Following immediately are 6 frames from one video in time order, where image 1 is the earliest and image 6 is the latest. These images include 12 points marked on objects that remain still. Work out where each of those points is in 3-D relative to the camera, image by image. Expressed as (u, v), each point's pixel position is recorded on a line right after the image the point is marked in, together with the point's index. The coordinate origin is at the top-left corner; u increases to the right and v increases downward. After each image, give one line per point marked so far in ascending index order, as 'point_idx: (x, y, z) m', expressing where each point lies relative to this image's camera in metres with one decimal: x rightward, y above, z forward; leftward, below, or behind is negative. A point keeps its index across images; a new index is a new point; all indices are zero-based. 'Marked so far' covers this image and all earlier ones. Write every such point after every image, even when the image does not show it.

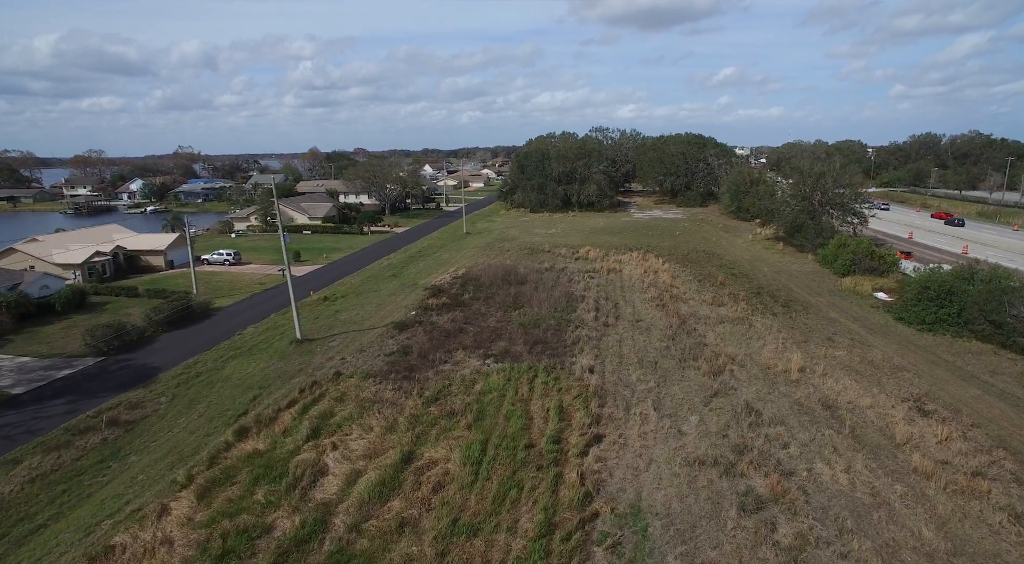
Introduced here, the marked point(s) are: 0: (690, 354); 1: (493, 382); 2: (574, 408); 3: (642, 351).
0: (+5.7, -2.3, +18.5) m
1: (-0.5, -2.8, +16.2) m
2: (+1.6, -3.2, +14.9) m
3: (+4.3, -2.3, +19.0) m
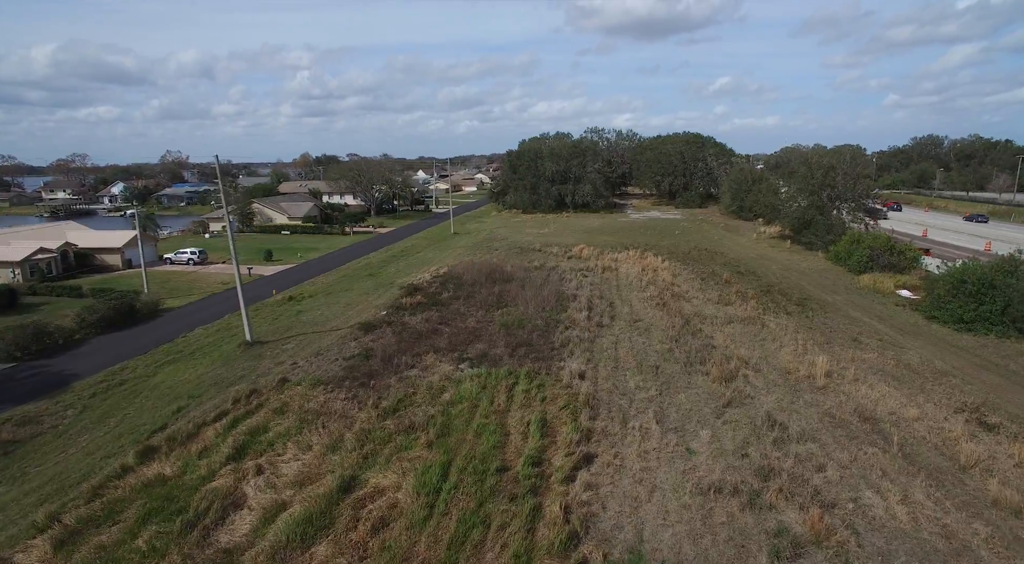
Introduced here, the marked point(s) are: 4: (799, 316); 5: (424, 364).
0: (+5.1, -2.1, +16.0) m
1: (-1.1, -2.5, +13.7) m
2: (+1.0, -2.9, +12.4) m
3: (+3.7, -2.1, +16.6) m
4: (+9.7, -1.2, +19.8) m
5: (-2.4, -2.2, +15.7) m
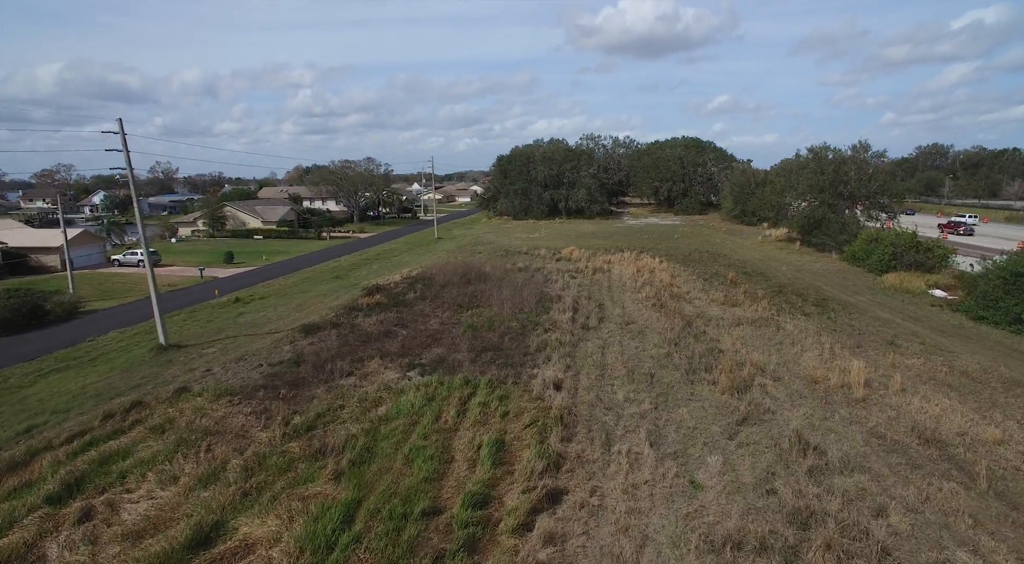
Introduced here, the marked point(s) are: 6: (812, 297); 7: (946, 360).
0: (+4.2, -1.8, +13.1) m
1: (-2.0, -2.2, +10.7) m
2: (+0.2, -2.6, +9.4) m
3: (+2.8, -1.8, +13.6) m
4: (+8.9, -1.0, +16.9) m
5: (-3.2, -1.9, +12.7) m
6: (+10.2, -0.5, +19.7) m
7: (+9.3, -1.7, +12.6) m
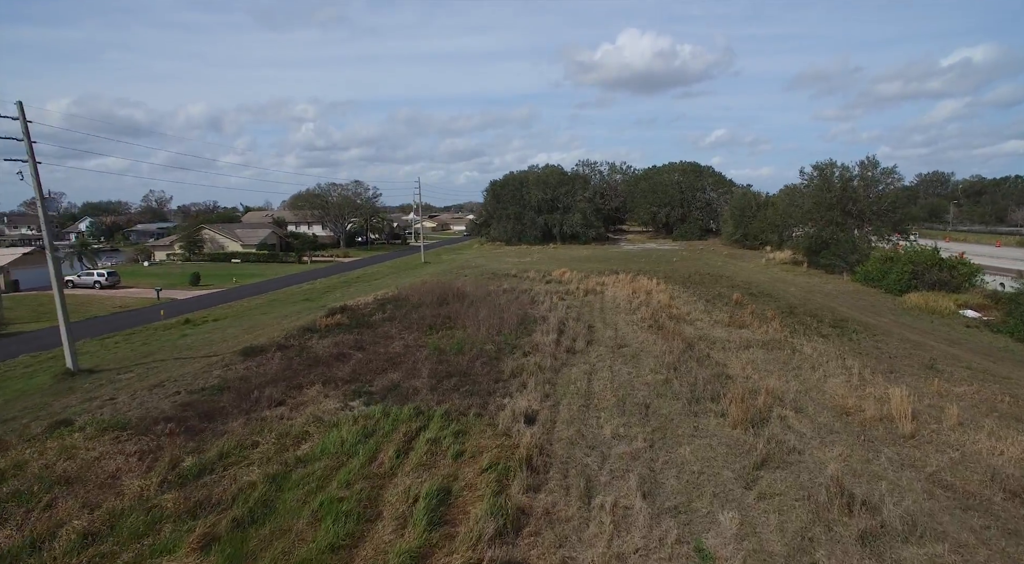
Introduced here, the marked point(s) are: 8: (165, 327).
0: (+3.6, -2.0, +10.9) m
1: (-2.6, -2.3, +8.5) m
2: (-0.5, -2.6, +7.1) m
3: (+2.2, -2.1, +11.4) m
4: (+8.3, -1.5, +14.7) m
5: (-3.8, -2.1, +10.5) m
6: (+9.5, -1.1, +17.6) m
7: (+8.7, -1.9, +10.4) m
8: (-10.7, -1.4, +17.9) m
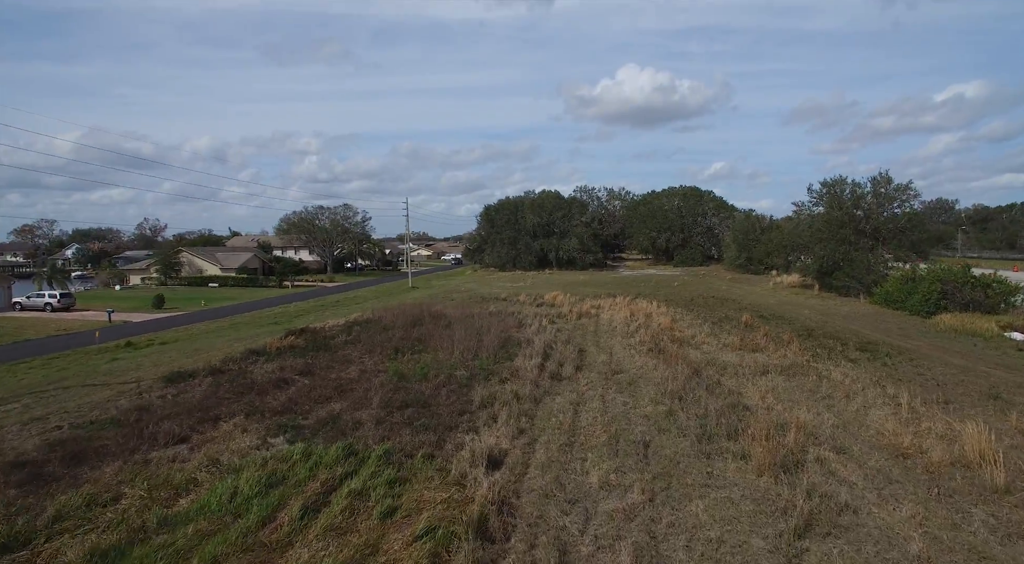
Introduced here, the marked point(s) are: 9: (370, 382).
0: (+3.1, -2.1, +8.7) m
1: (-3.1, -2.3, +6.3) m
2: (-1.0, -2.5, +4.9) m
3: (+1.7, -2.2, +9.2) m
4: (+7.7, -1.8, +12.5) m
5: (-4.4, -2.2, +8.3) m
6: (+9.0, -1.6, +15.4) m
7: (+8.2, -2.0, +8.2) m
8: (-11.2, -1.8, +15.8) m
9: (-2.8, -2.0, +11.5) m
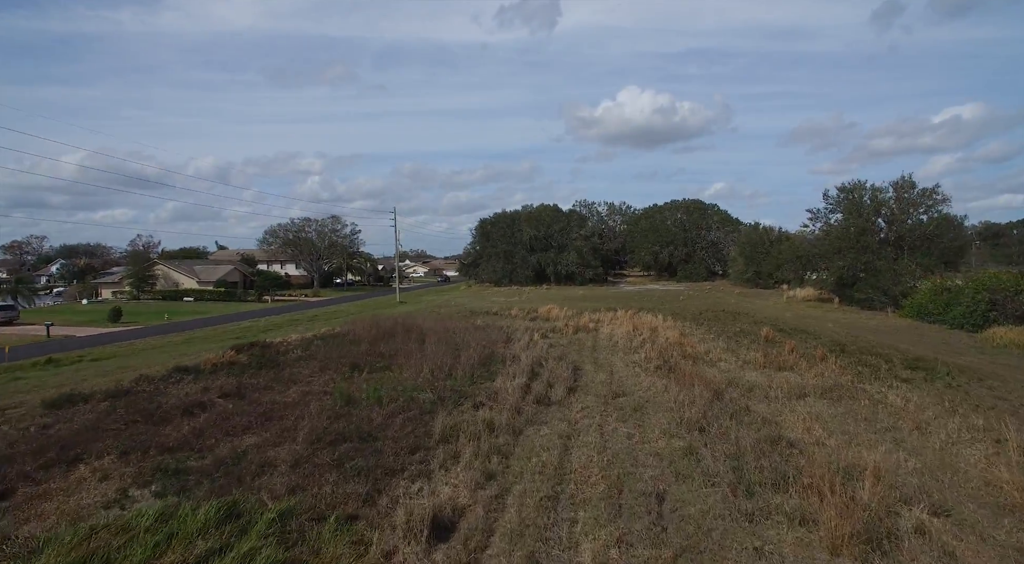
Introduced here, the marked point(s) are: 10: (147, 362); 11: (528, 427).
0: (+2.7, -2.0, +6.3) m
1: (-3.5, -2.1, +3.9) m
2: (-1.4, -2.3, +2.6) m
3: (+1.3, -2.1, +6.8) m
4: (+7.4, -1.8, +10.2) m
5: (-4.8, -2.1, +5.9) m
6: (+8.6, -1.7, +13.1) m
7: (+7.8, -1.8, +5.8) m
8: (-11.6, -2.0, +13.4) m
9: (-3.2, -1.9, +9.1) m
10: (-8.5, -1.9, +13.7) m
11: (+0.3, -2.1, +8.5) m
